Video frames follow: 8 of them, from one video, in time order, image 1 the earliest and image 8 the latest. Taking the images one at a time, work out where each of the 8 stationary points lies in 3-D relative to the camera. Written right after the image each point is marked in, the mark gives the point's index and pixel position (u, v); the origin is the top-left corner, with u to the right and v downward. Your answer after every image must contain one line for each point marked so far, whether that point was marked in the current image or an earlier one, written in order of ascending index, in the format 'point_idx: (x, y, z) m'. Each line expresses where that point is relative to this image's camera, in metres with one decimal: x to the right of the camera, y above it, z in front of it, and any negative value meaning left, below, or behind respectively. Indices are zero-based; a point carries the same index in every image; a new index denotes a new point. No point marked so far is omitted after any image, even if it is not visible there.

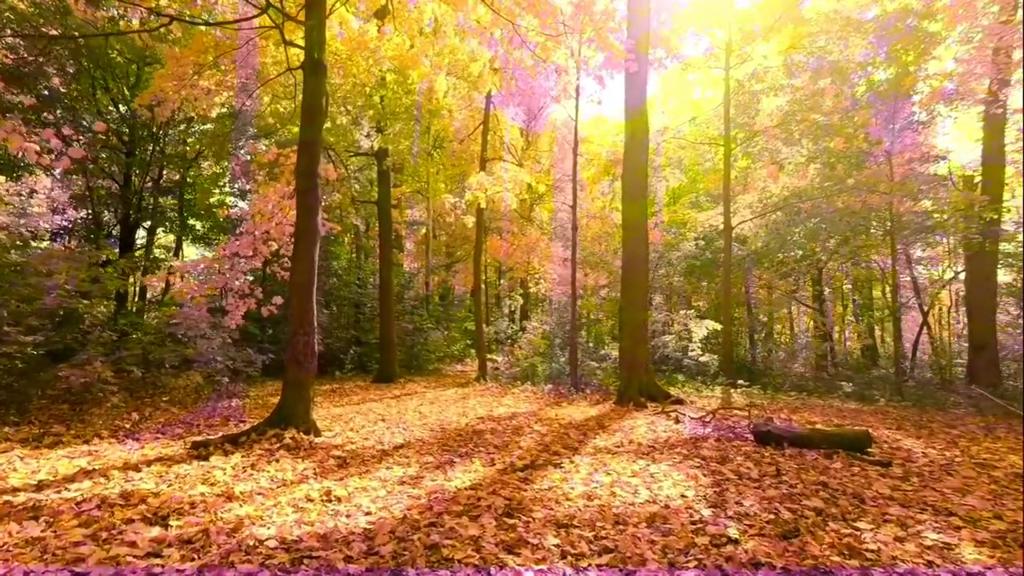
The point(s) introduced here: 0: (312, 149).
0: (-2.2, +1.5, +6.0) m
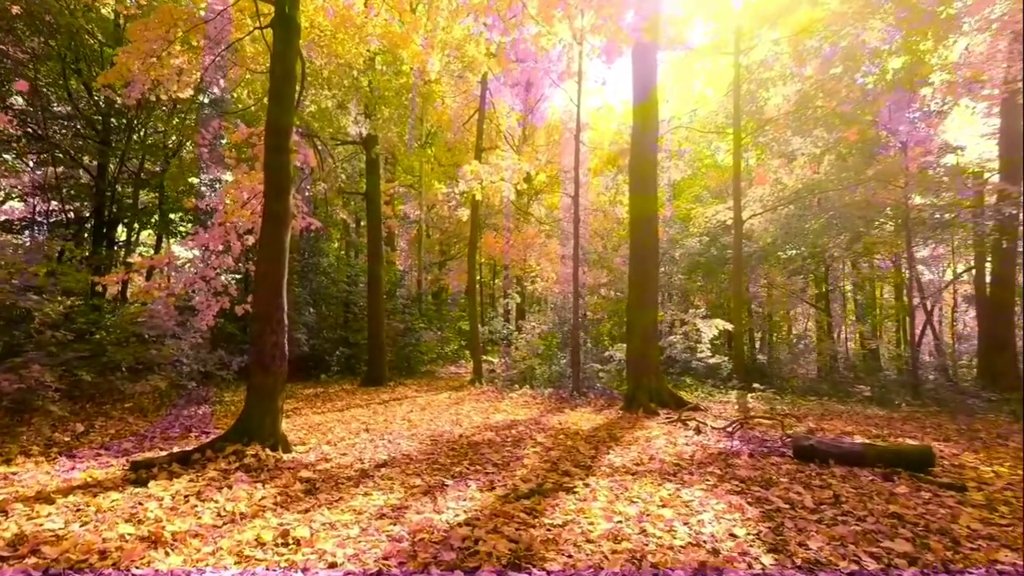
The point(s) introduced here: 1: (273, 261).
0: (-2.2, +1.6, +5.2) m
1: (-2.2, +0.2, +5.1) m
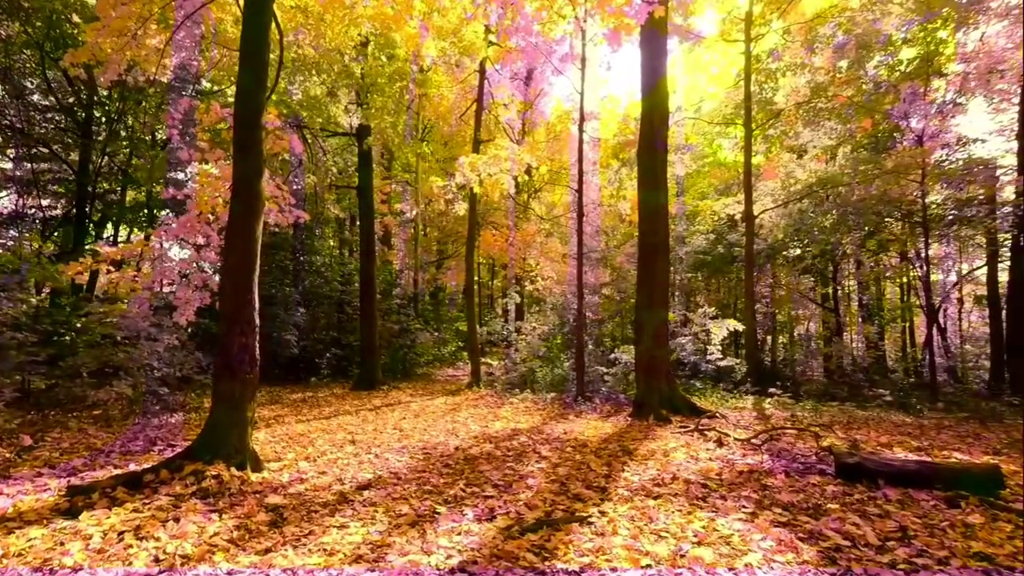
0: (-2.2, +1.6, +4.6) m
1: (-2.2, +0.3, +4.5) m
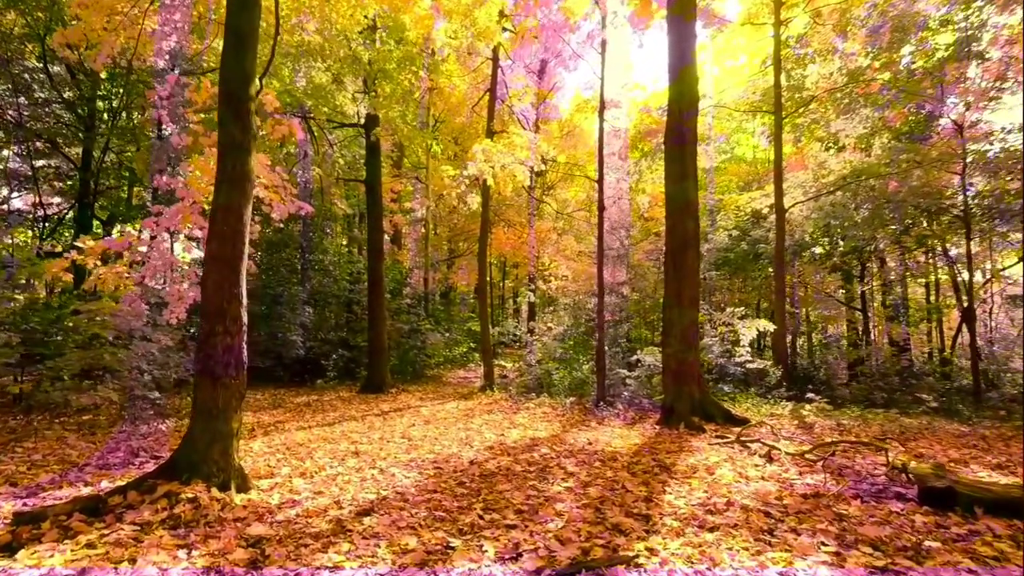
0: (-2.0, +1.7, +4.1) m
1: (-2.1, +0.3, +3.9) m
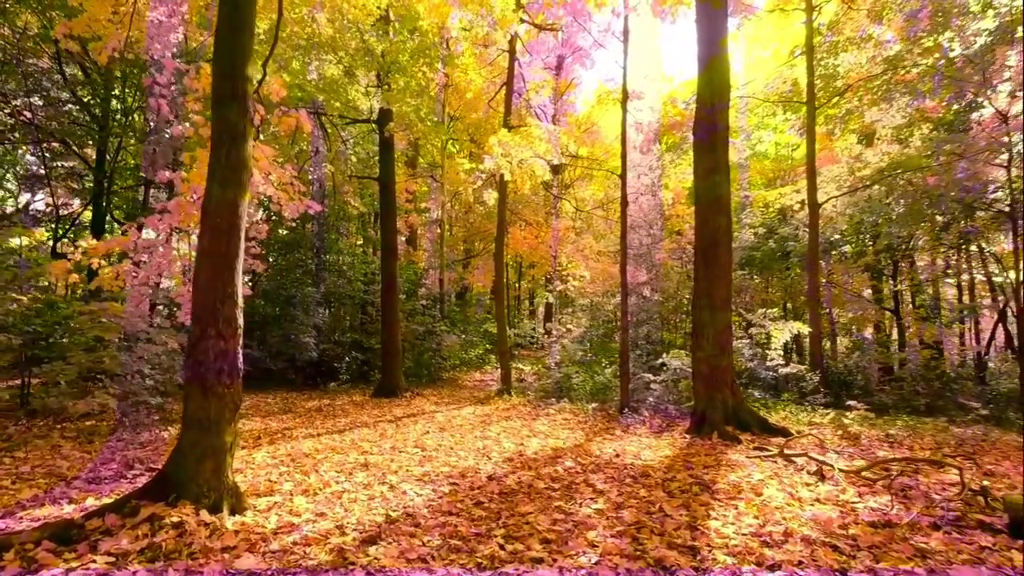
0: (-1.9, +1.7, +3.7) m
1: (-1.9, +0.3, +3.5) m
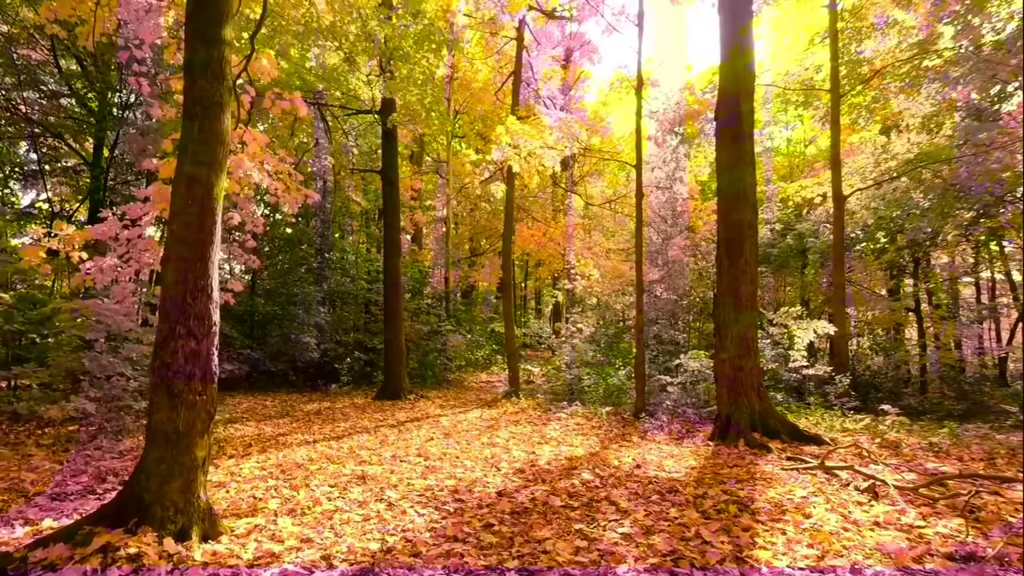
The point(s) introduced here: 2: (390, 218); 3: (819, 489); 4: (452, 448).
0: (-1.8, +1.7, +3.2) m
1: (-1.8, +0.4, +3.1) m
2: (-2.5, +1.4, +11.0) m
3: (+2.3, -1.5, +4.1) m
4: (-0.7, -1.7, +5.9) m
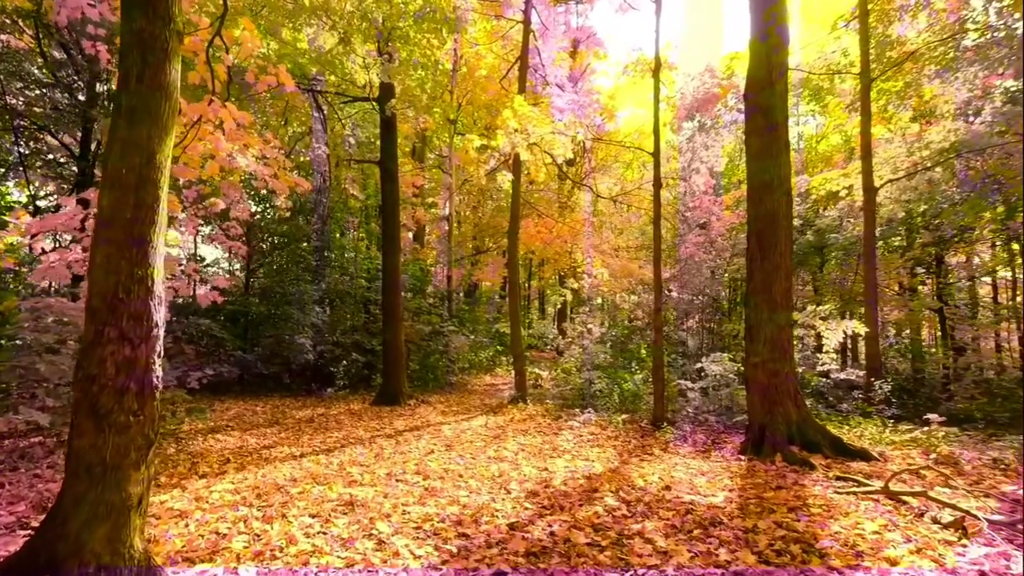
0: (-1.7, +1.7, +2.6) m
1: (-1.7, +0.4, +2.5) m
2: (-2.4, +1.5, +10.3) m
3: (+2.4, -1.5, +3.5) m
4: (-0.6, -1.7, +5.3) m
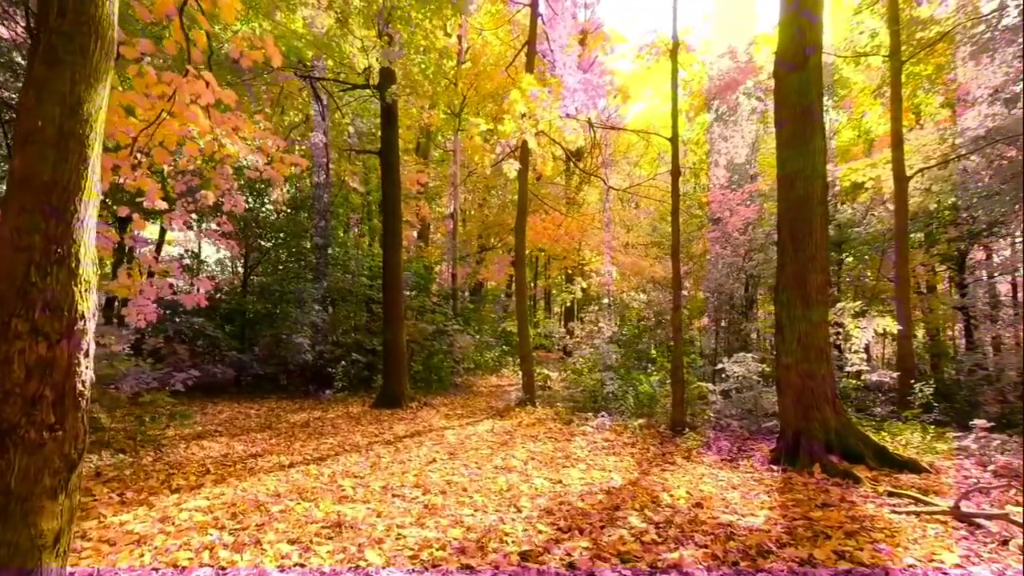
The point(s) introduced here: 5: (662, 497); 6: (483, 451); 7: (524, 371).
0: (-1.6, +1.8, +2.1) m
1: (-1.7, +0.5, +2.0) m
2: (-2.2, +1.5, +9.9) m
3: (+2.5, -1.4, +2.9) m
4: (-0.5, -1.7, +4.8) m
5: (+1.2, -1.6, +4.3) m
6: (-0.3, -1.8, +6.0) m
7: (+0.2, -1.5, +9.7) m
